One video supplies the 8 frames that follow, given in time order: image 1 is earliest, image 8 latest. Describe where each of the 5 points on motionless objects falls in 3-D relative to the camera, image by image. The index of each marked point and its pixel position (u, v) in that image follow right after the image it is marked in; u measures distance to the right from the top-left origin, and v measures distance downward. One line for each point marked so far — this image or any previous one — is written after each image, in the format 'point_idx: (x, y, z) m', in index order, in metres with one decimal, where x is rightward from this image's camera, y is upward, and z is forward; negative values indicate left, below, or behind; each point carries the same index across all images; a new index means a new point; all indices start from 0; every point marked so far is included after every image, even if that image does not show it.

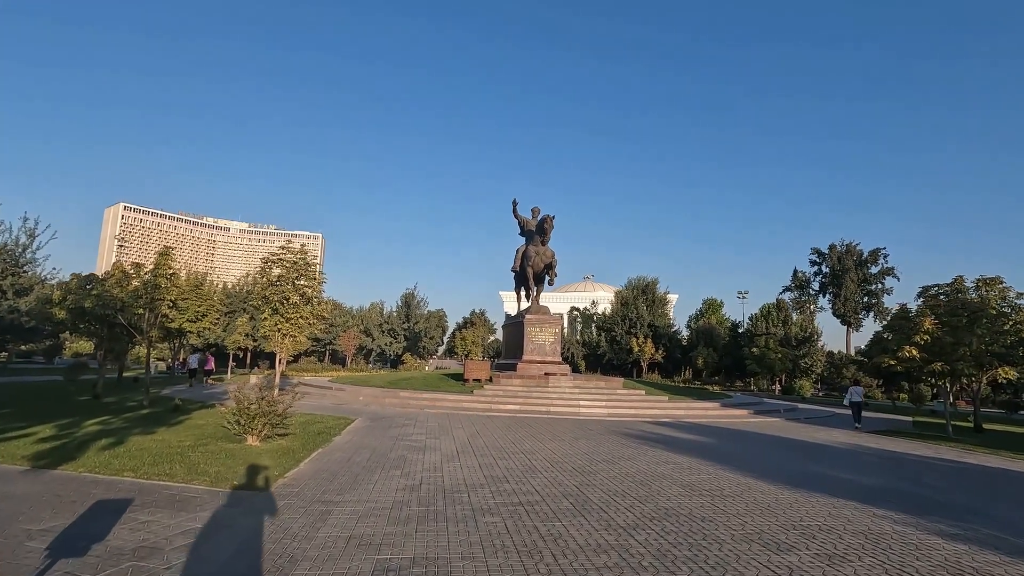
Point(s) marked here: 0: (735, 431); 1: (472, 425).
0: (+6.8, -4.3, +16.6) m
1: (-1.1, -3.8, +15.4) m
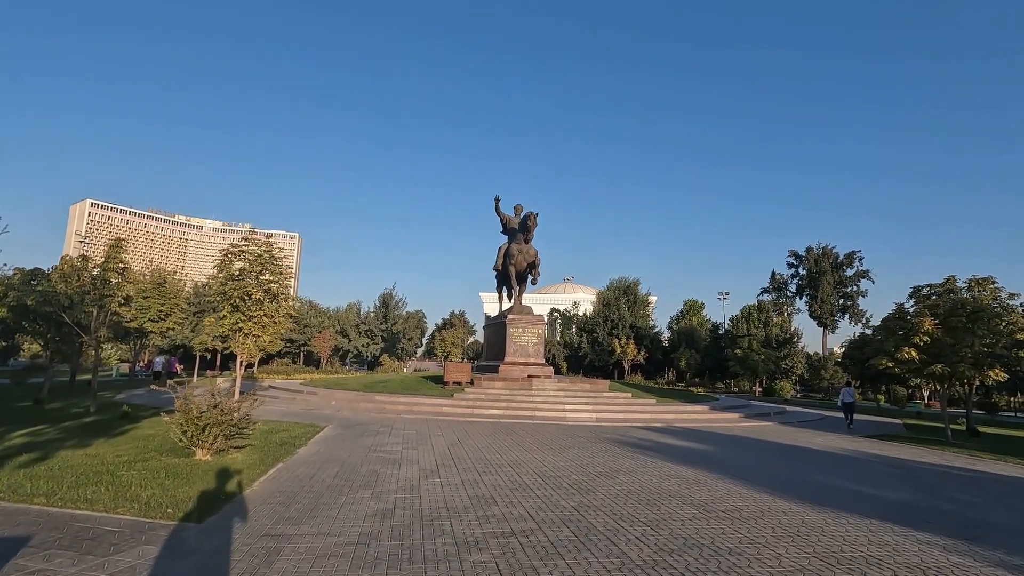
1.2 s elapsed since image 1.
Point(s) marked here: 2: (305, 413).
0: (+6.3, -4.3, +15.7) m
1: (-1.5, -3.7, +14.3) m
2: (-6.7, -4.1, +17.7) m
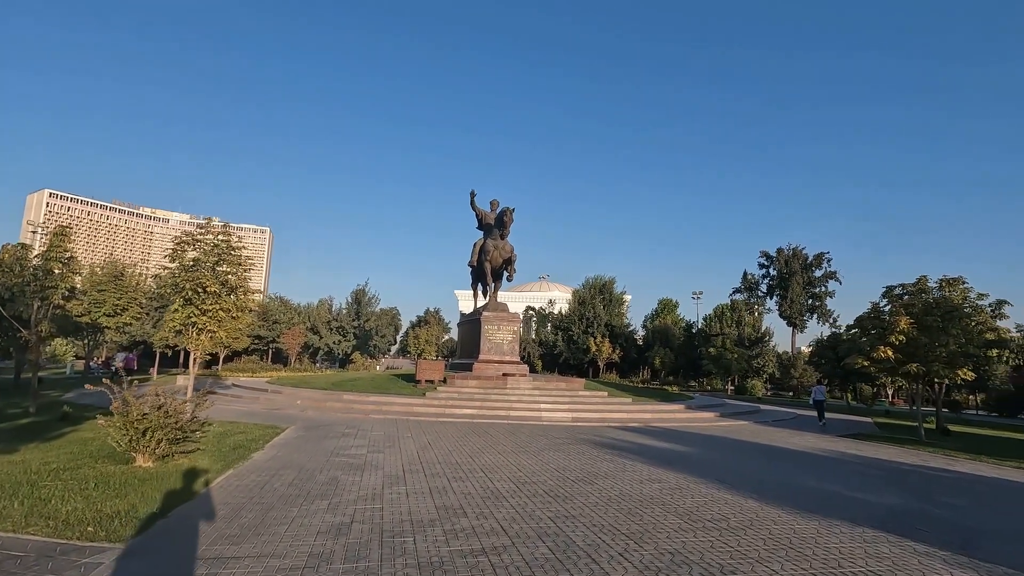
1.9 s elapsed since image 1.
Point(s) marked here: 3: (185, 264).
0: (+5.5, -4.2, +15.4) m
1: (-2.2, -3.6, +13.6) m
2: (-7.5, -3.9, +16.8) m
3: (-7.6, +0.6, +12.6) m
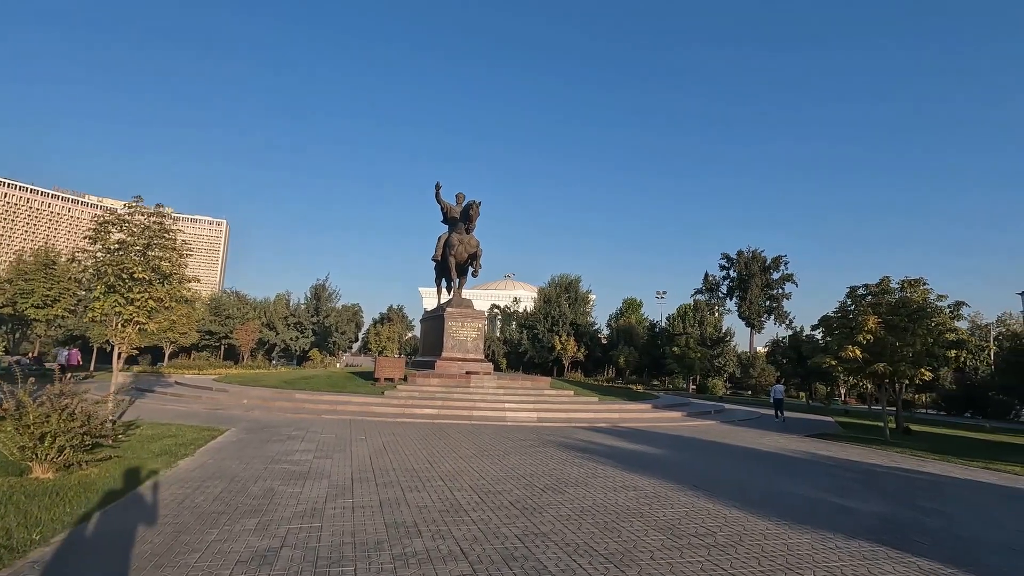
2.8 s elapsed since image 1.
0: (+4.5, -4.1, +14.9) m
1: (-3.1, -3.4, +12.6) m
2: (-8.6, -3.6, +15.4) m
3: (-8.4, +0.9, +11.3) m
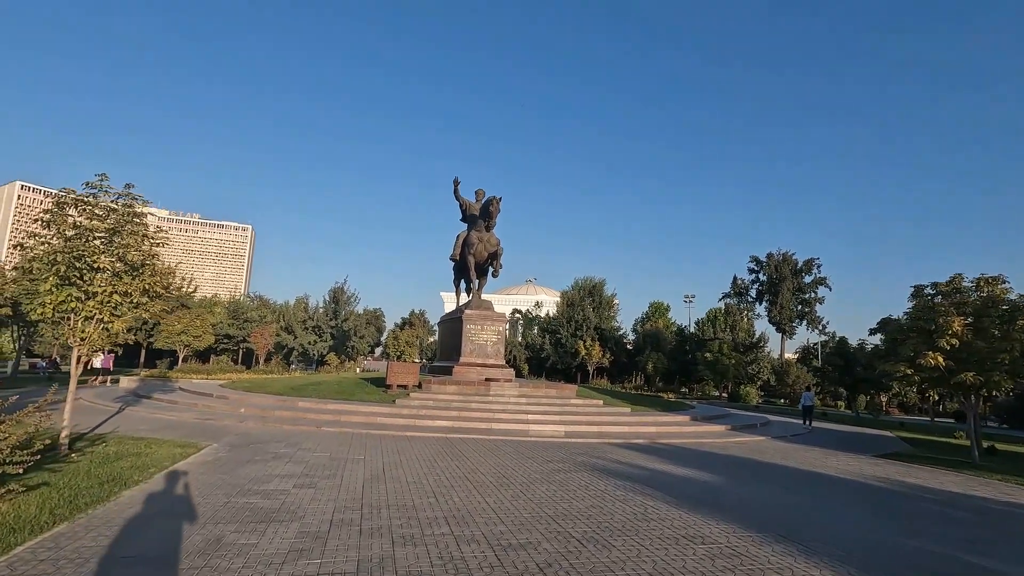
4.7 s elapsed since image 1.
0: (+5.1, -4.0, +12.7) m
1: (-2.6, -3.3, +10.8) m
2: (-8.0, -3.5, +13.8) m
3: (-7.9, +1.0, +9.7) m
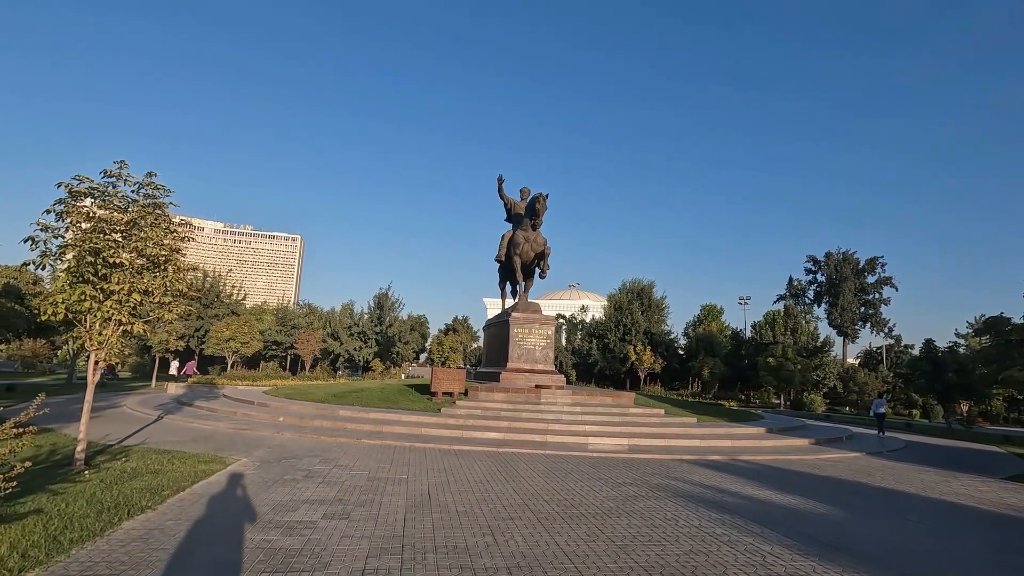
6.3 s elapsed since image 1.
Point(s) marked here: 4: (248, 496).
0: (+6.3, -3.8, +10.8) m
1: (-1.5, -3.2, +9.4) m
2: (-6.6, -3.5, +12.9) m
3: (-7.0, +1.0, +8.8) m
4: (-3.6, -2.9, +7.6) m
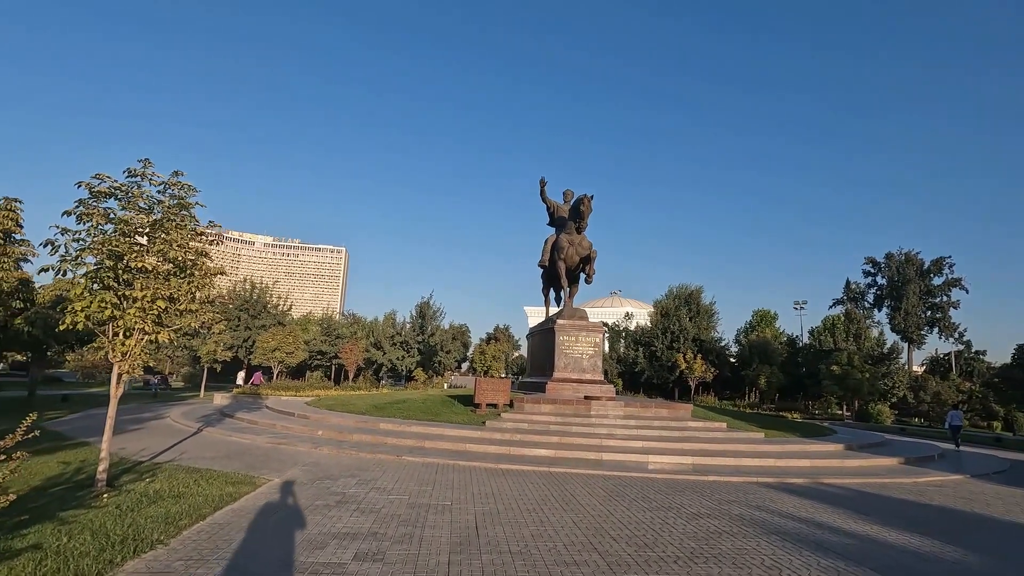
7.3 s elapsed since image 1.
0: (+7.3, -3.7, +9.2) m
1: (-0.6, -3.2, +8.4) m
2: (-5.5, -3.6, +12.2) m
3: (-6.2, +0.9, +8.2) m
4: (-2.9, -2.9, +6.8) m
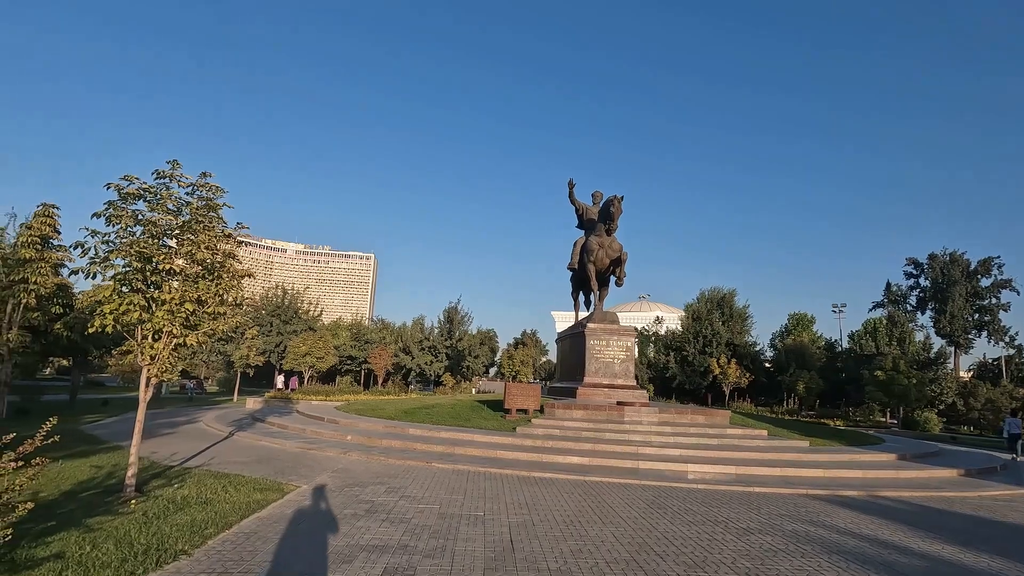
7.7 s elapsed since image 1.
0: (+7.8, -3.7, +8.4) m
1: (-0.1, -3.2, +8.0) m
2: (-4.8, -3.7, +12.0) m
3: (-5.7, +0.9, +8.2) m
4: (-2.5, -2.9, +6.5) m
